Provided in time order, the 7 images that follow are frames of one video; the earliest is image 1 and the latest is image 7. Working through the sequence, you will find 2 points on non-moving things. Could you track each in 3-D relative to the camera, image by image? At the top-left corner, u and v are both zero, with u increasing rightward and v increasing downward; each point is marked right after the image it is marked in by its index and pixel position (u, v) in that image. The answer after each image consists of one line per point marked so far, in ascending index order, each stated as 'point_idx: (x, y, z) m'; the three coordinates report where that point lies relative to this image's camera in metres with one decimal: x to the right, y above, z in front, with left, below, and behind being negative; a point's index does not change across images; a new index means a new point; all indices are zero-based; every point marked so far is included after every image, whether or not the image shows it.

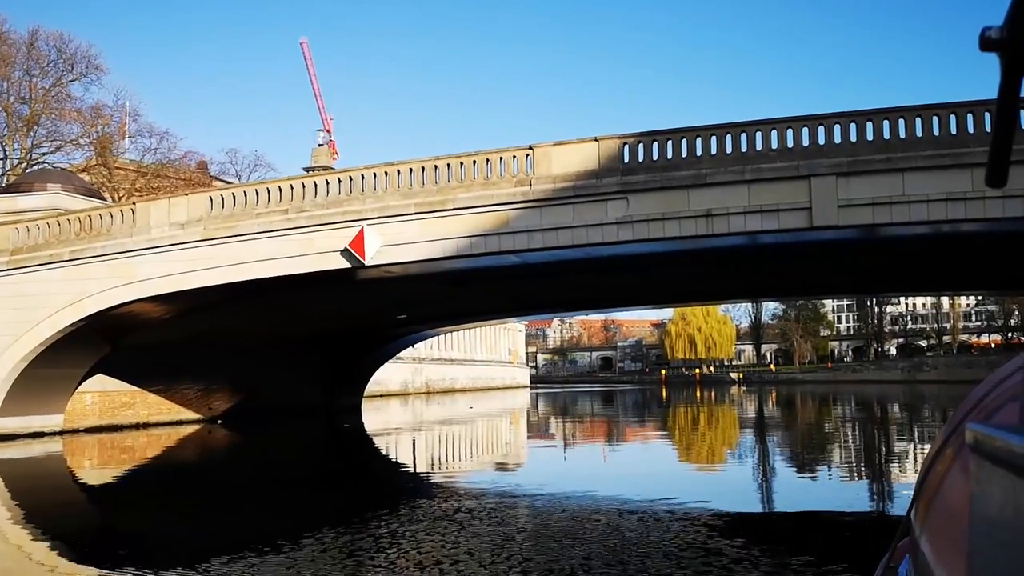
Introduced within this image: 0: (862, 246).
0: (+7.1, +0.9, +18.1) m
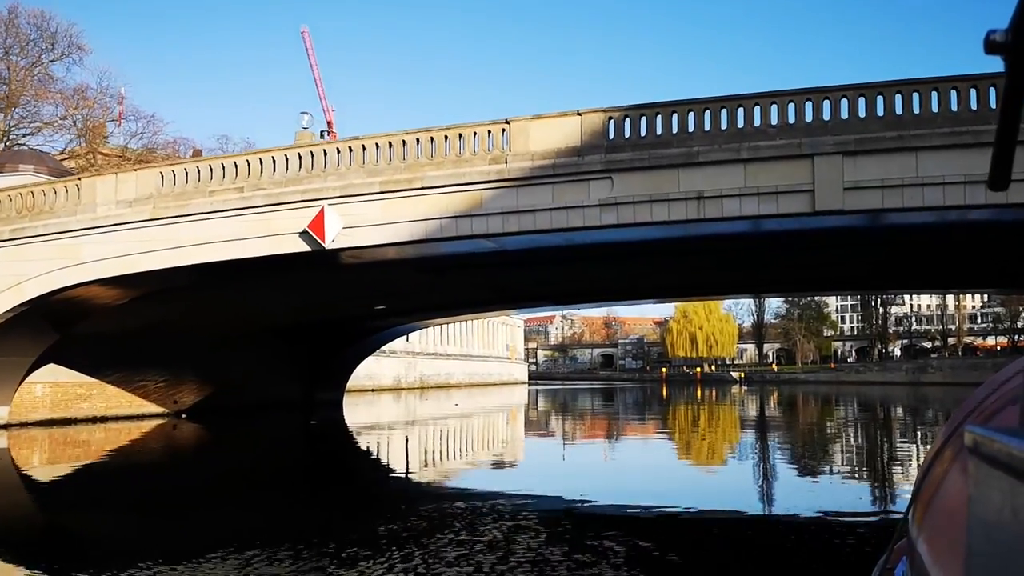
0: (+6.6, +1.0, +16.6) m
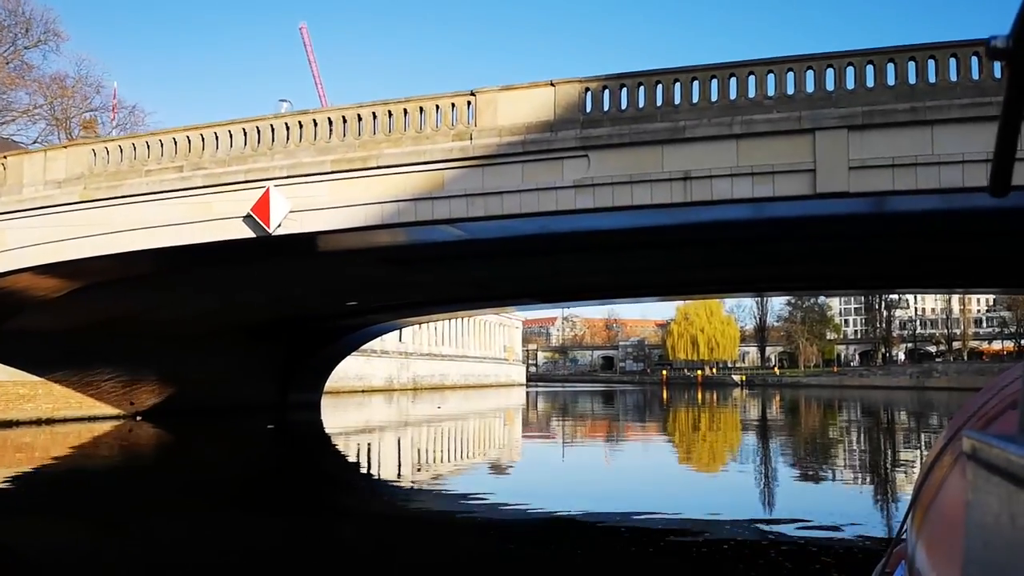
0: (+6.1, +1.1, +15.0) m
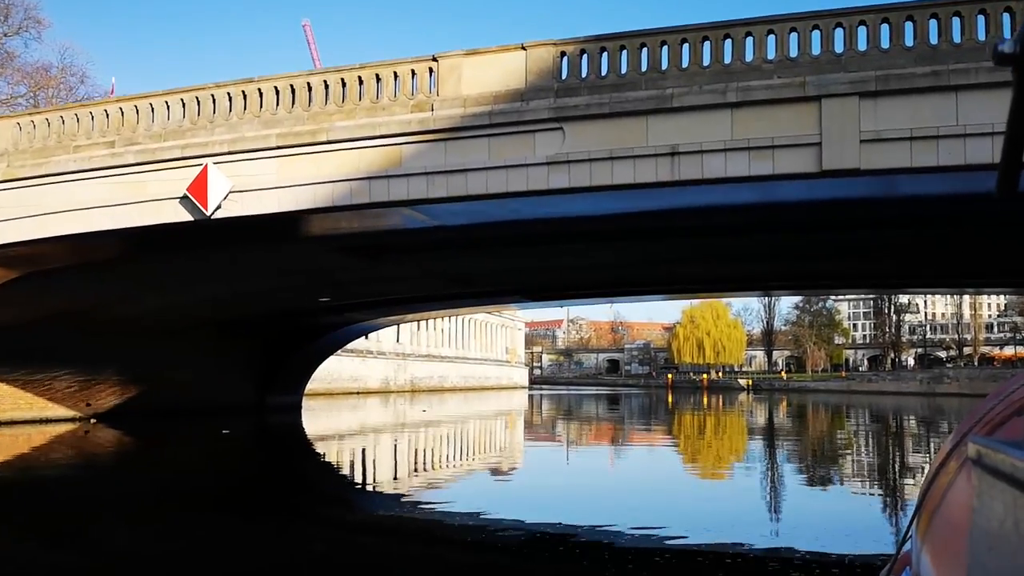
0: (+5.6, +1.2, +13.4) m
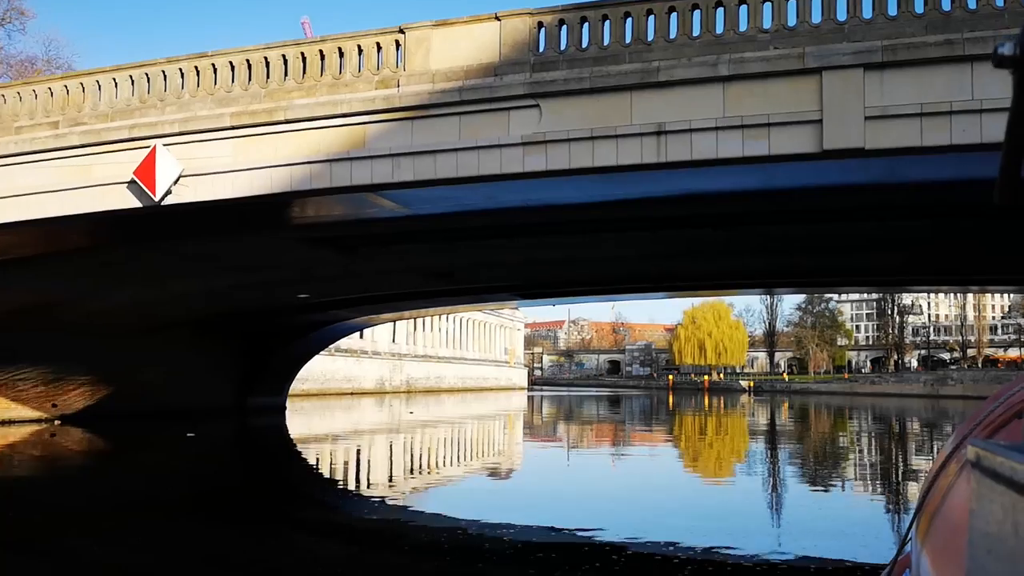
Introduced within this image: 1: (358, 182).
0: (+5.3, +1.2, +12.4) m
1: (-1.9, +1.3, +11.0) m
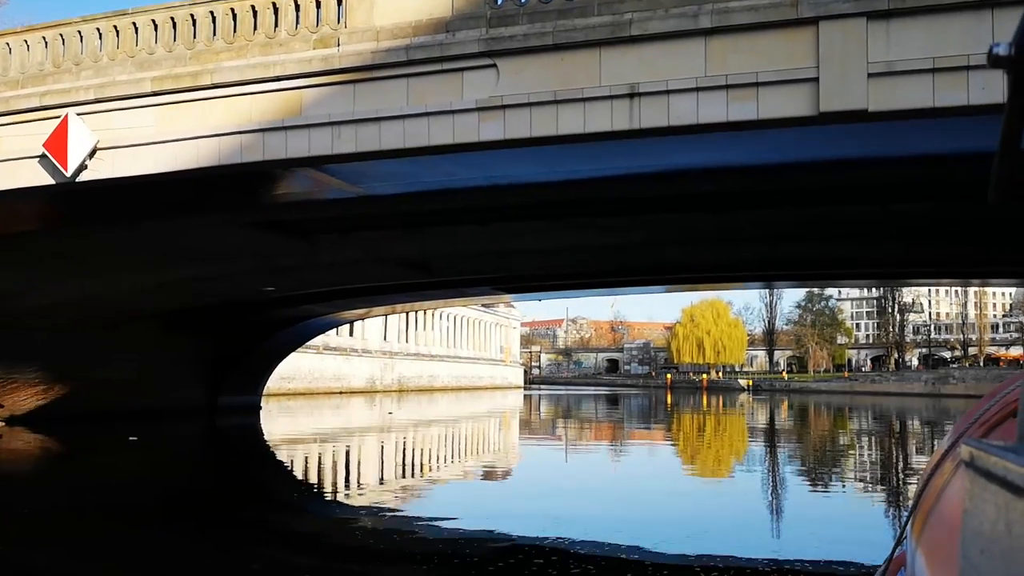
0: (+4.8, +1.4, +11.1) m
1: (-2.4, +1.5, +9.7) m
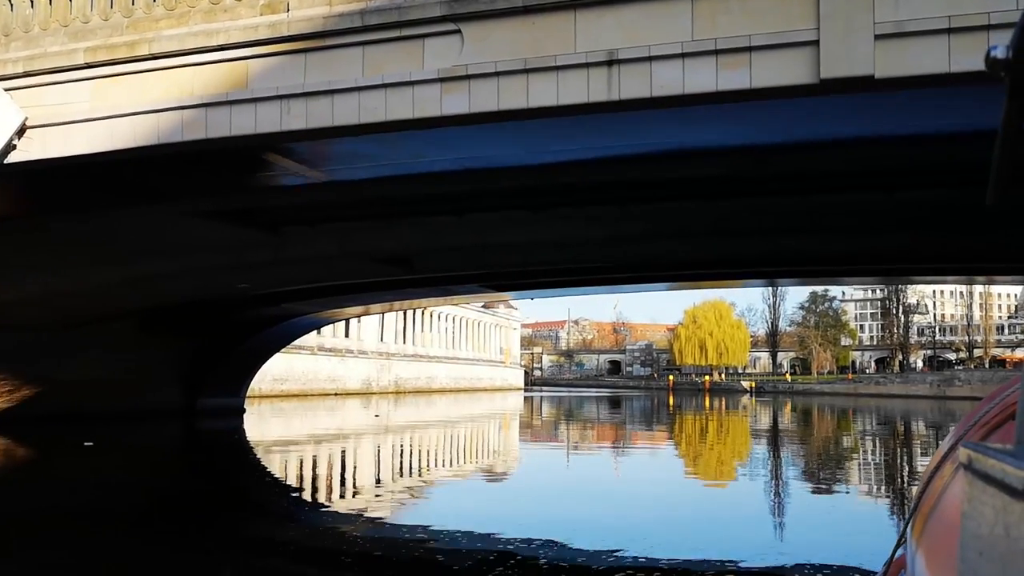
0: (+4.5, +1.5, +10.2) m
1: (-2.7, +1.5, +8.8) m
